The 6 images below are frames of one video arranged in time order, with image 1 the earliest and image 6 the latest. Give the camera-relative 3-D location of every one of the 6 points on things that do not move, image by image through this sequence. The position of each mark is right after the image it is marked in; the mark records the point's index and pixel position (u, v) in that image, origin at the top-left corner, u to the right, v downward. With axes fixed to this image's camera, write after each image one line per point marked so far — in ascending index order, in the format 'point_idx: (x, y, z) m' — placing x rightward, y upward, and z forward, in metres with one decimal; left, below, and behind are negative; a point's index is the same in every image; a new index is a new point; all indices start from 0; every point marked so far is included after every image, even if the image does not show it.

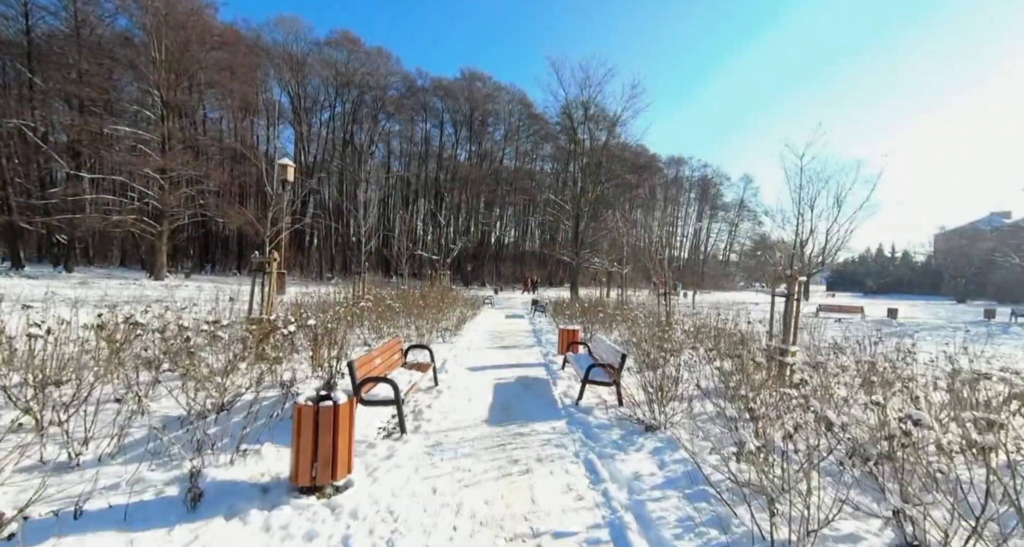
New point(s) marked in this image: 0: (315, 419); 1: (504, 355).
0: (-1.1, -0.8, +2.4) m
1: (-0.2, -1.5, +7.6) m
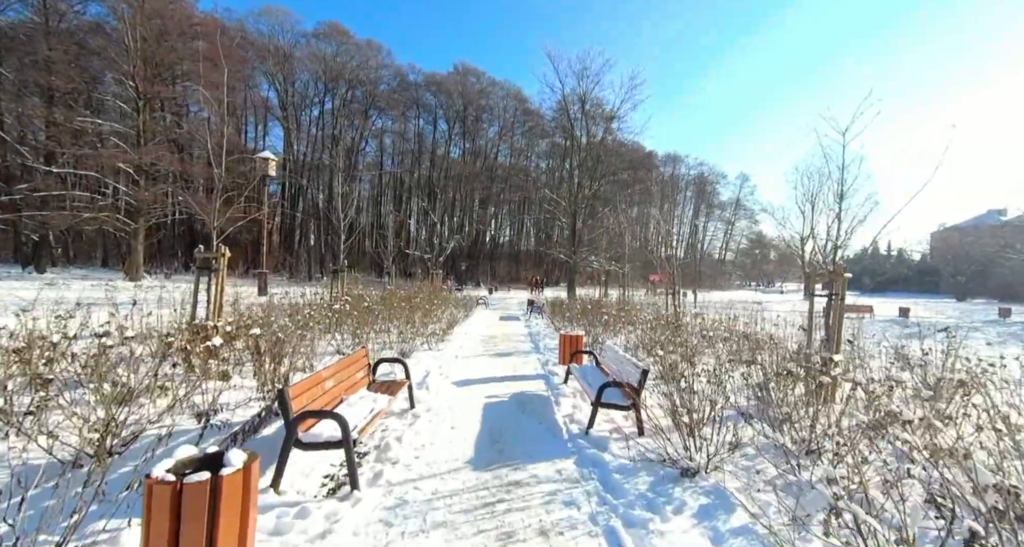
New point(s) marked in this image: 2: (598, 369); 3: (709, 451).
0: (-1.1, -0.8, +1.4) m
1: (-0.3, -1.4, +6.7) m
2: (+1.0, -1.2, +5.1) m
3: (+1.4, -1.3, +3.0) m
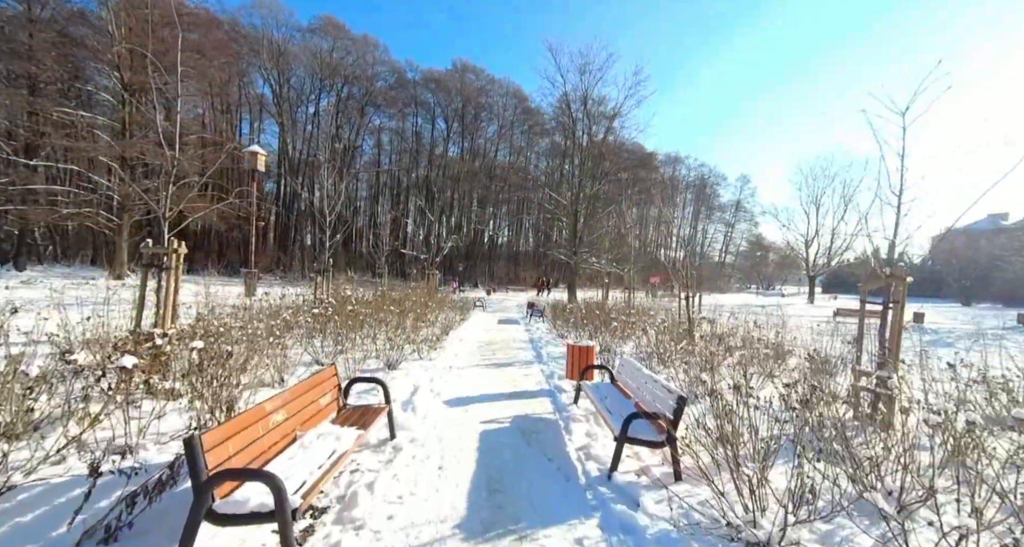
0: (-1.1, -0.8, +0.7) m
1: (-0.2, -1.5, +6.0) m
2: (+1.1, -1.2, +4.3) m
3: (+1.4, -1.3, +2.3) m
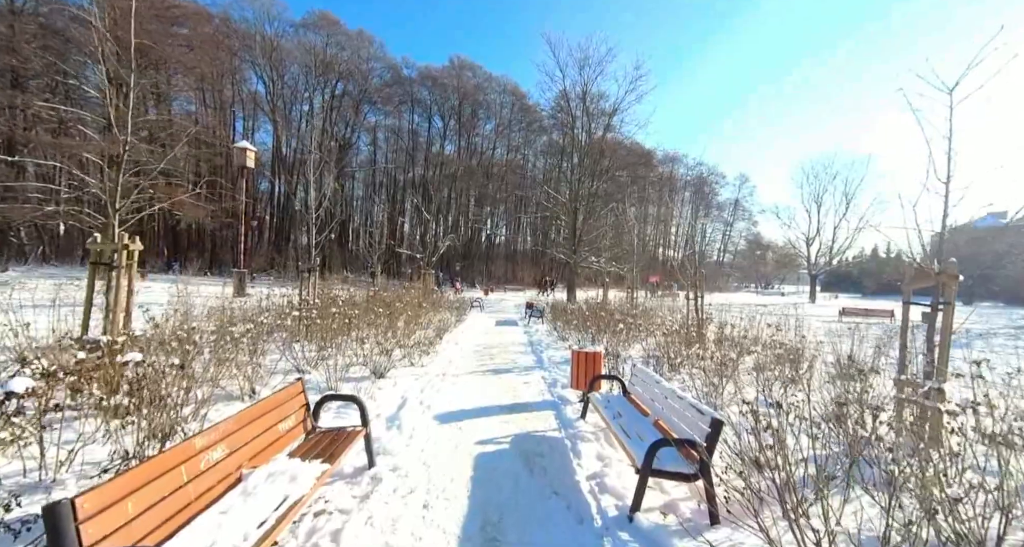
0: (-1.1, -0.8, +0.2) m
1: (-0.3, -1.4, +5.5) m
2: (+1.0, -1.2, +3.8) m
3: (+1.4, -1.3, +1.8) m
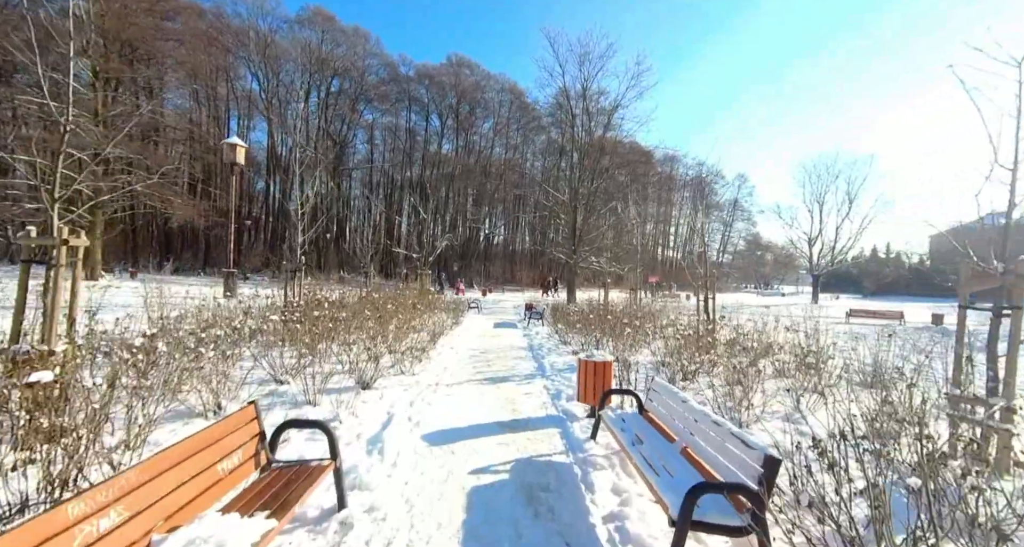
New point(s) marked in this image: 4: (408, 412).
0: (-1.1, -0.8, -0.3) m
1: (-0.3, -1.4, +5.0) m
2: (+1.0, -1.2, +3.3) m
3: (+1.4, -1.3, +1.3) m
4: (-1.0, -1.4, +4.1) m
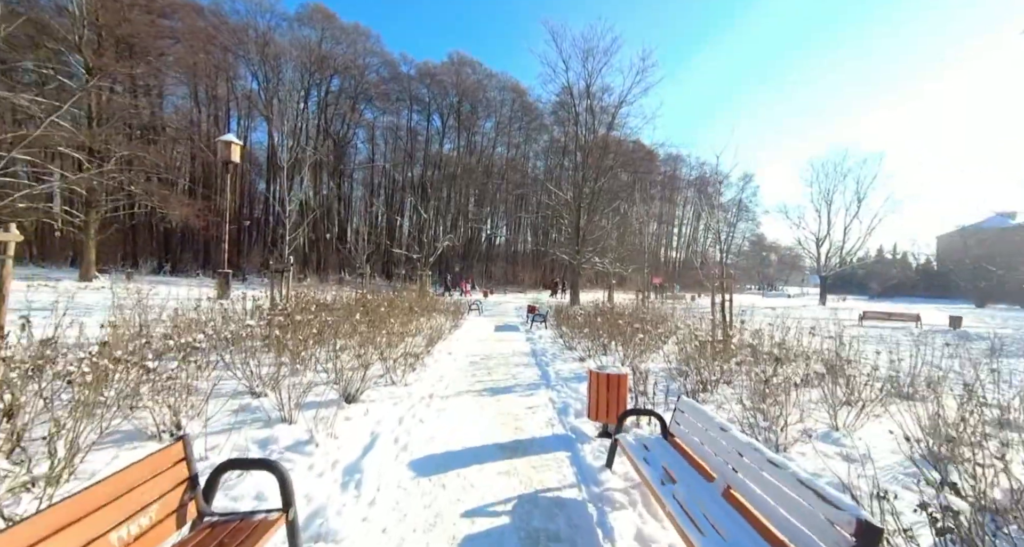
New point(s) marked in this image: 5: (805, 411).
0: (-1.1, -0.7, -0.8) m
1: (-0.3, -1.4, +4.5) m
2: (+1.1, -1.2, +2.8) m
3: (+1.4, -1.3, +0.8) m
4: (-1.0, -1.4, +3.6) m
5: (+3.0, -1.4, +4.4) m
